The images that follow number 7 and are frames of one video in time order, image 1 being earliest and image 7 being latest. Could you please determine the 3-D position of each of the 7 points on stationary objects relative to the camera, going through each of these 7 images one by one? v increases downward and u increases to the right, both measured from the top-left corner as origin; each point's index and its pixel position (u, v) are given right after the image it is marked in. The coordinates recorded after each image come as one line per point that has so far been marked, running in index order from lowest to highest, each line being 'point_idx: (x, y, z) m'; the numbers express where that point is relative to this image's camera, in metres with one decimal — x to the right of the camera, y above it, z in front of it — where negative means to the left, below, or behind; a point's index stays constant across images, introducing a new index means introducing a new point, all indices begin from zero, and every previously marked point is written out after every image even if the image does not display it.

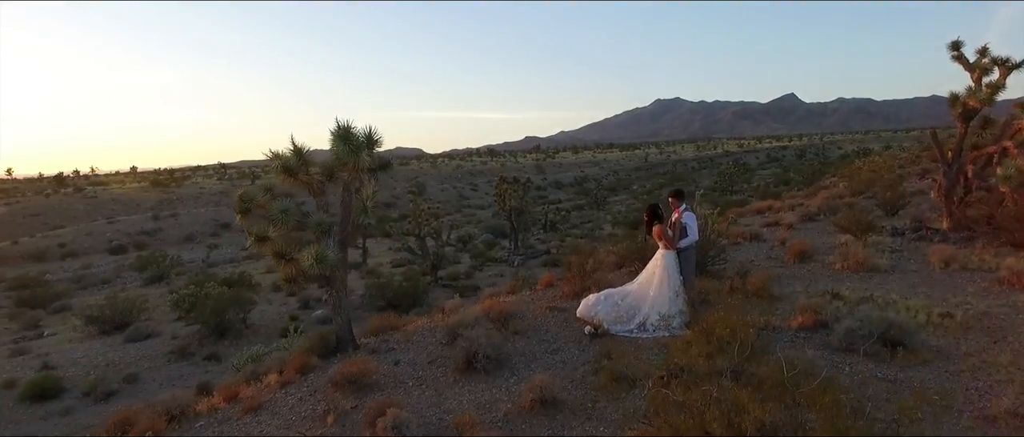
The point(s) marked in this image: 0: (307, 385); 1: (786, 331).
0: (-2.8, -2.2, +8.4) m
1: (+3.8, -1.6, +8.6) m
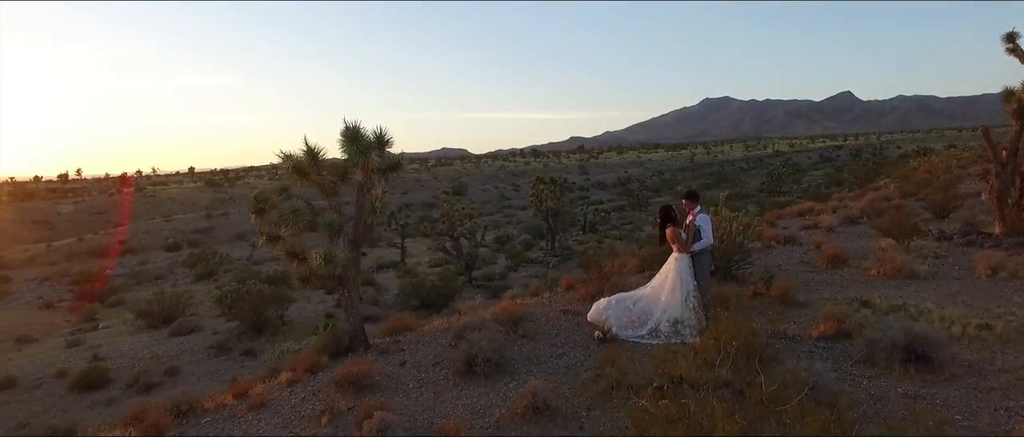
0: (-2.7, -2.2, +8.4) m
1: (+3.9, -1.6, +8.2) m
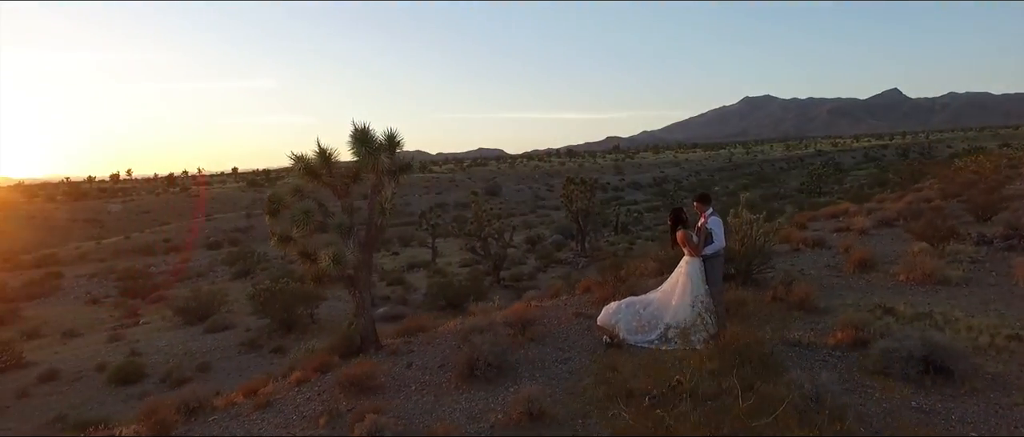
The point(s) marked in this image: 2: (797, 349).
0: (-2.7, -2.3, +8.5) m
1: (+3.9, -1.7, +7.9) m
2: (+3.6, -1.7, +7.9) m
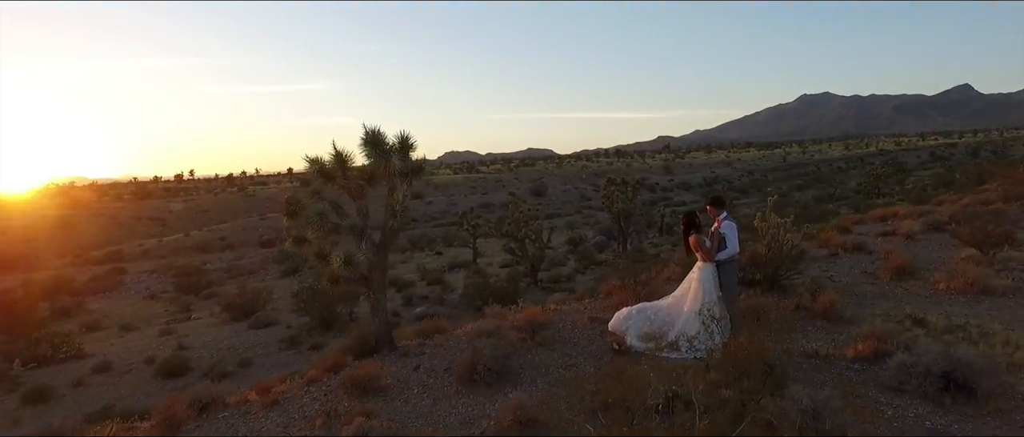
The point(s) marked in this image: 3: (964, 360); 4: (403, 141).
0: (-2.6, -2.3, +8.6) m
1: (+3.9, -1.7, +7.5) m
2: (+3.6, -1.8, +7.5) m
3: (+4.6, -1.5, +6.3) m
4: (-1.8, +1.3, +10.1) m
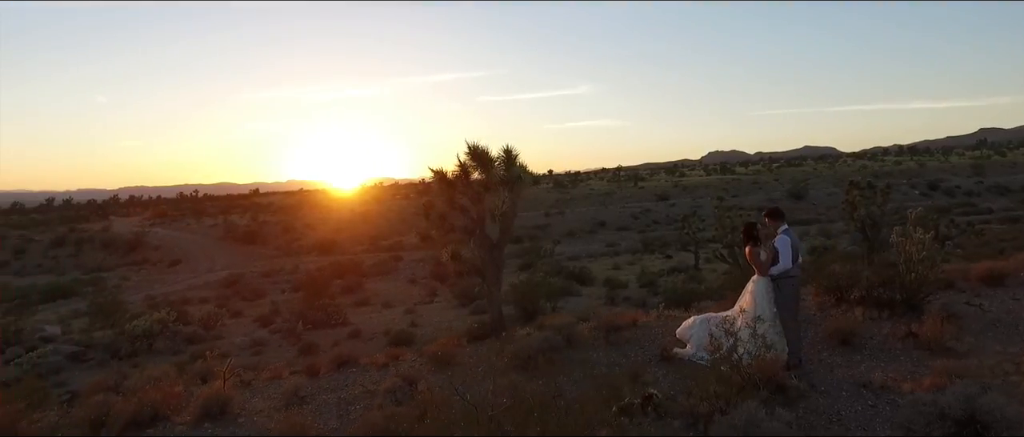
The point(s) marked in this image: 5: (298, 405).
0: (-1.5, -2.3, +10.4) m
1: (+4.1, -1.9, +6.8) m
2: (+3.8, -1.9, +6.9) m
3: (+4.2, -1.7, +5.5) m
4: (0.0, +1.2, +11.5) m
5: (-2.8, -2.4, +8.0) m
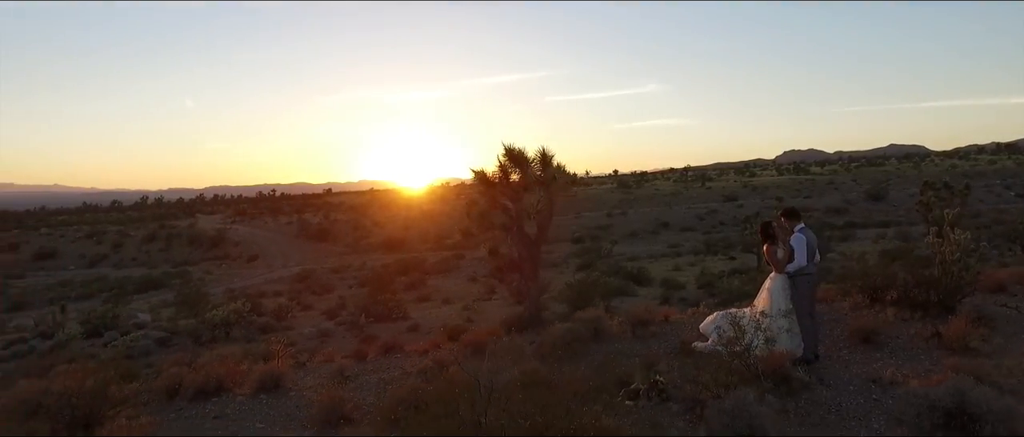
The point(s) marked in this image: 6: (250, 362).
0: (-0.9, -2.3, +11.1) m
1: (+4.3, -1.9, +6.9) m
2: (+4.0, -1.9, +7.1) m
3: (+4.3, -1.6, +5.6) m
4: (+0.7, +1.3, +12.0) m
5: (-2.4, -2.4, +8.9) m
6: (-4.8, -2.6, +11.4) m
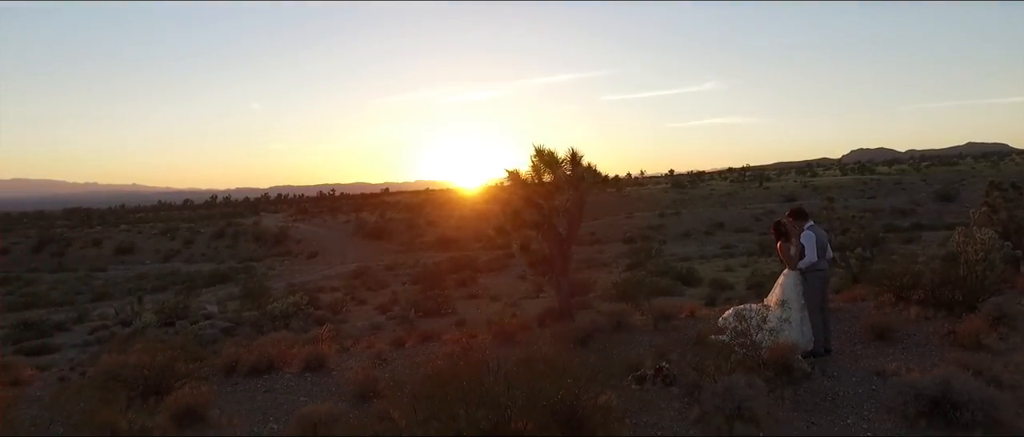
0: (-0.3, -2.2, +11.8) m
1: (+4.4, -1.9, +7.2) m
2: (+4.2, -1.9, +7.4) m
3: (+4.3, -1.6, +5.8) m
4: (+1.4, +1.3, +12.6) m
5: (-2.1, -2.3, +9.7) m
6: (-4.2, -2.6, +12.4) m
